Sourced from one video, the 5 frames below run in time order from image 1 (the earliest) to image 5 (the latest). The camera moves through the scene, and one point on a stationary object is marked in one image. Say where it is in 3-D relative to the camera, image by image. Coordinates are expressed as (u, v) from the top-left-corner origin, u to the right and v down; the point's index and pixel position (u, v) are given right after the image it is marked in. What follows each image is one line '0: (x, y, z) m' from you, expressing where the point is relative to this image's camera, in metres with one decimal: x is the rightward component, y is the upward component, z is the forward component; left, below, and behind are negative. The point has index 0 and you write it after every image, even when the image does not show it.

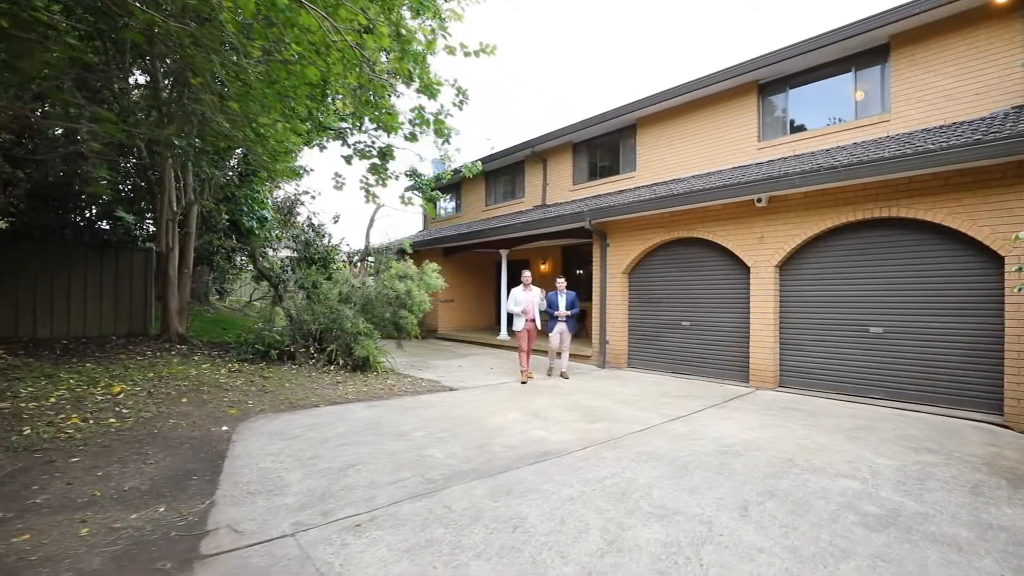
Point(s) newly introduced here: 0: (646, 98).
0: (+2.9, +4.1, +10.1) m
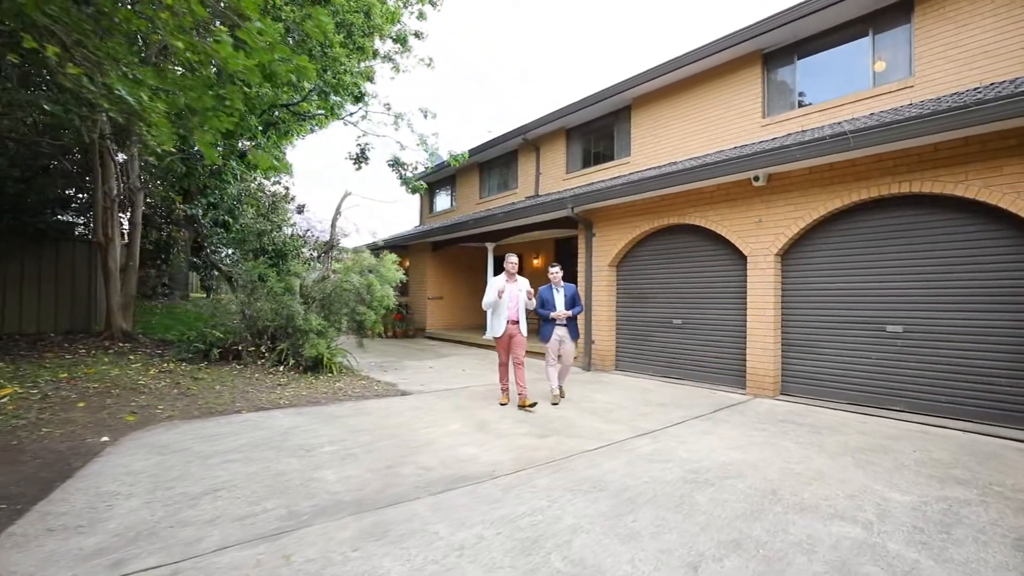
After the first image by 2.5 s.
0: (+2.5, +4.2, +9.2) m
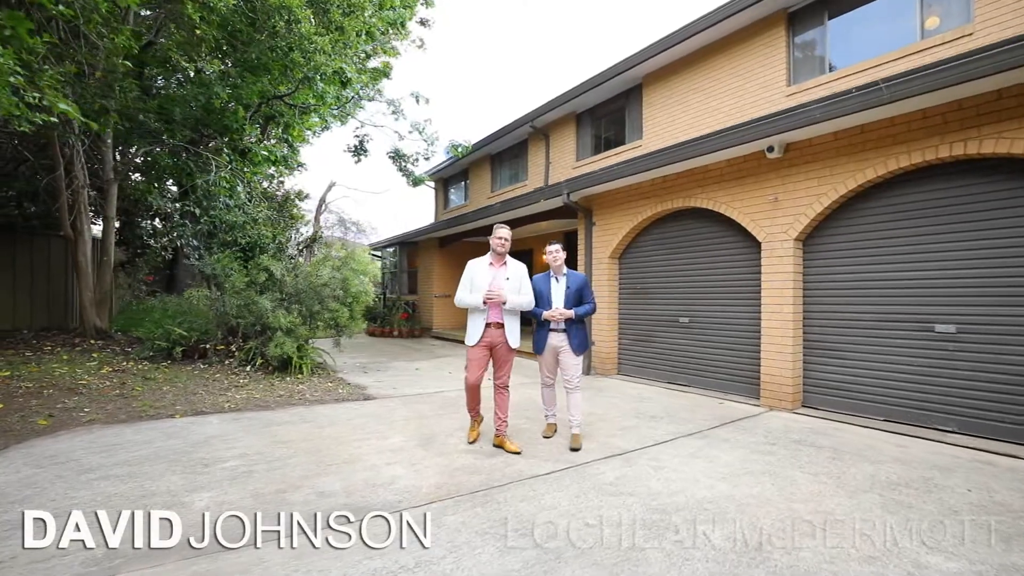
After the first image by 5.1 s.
0: (+2.5, +4.3, +8.3) m
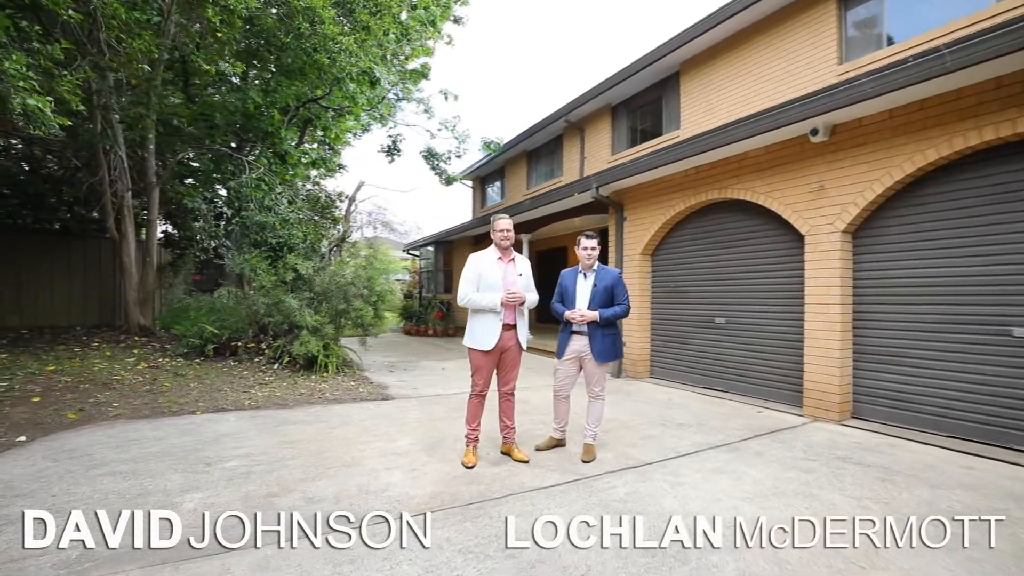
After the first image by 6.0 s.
0: (+2.9, +4.3, +7.8) m
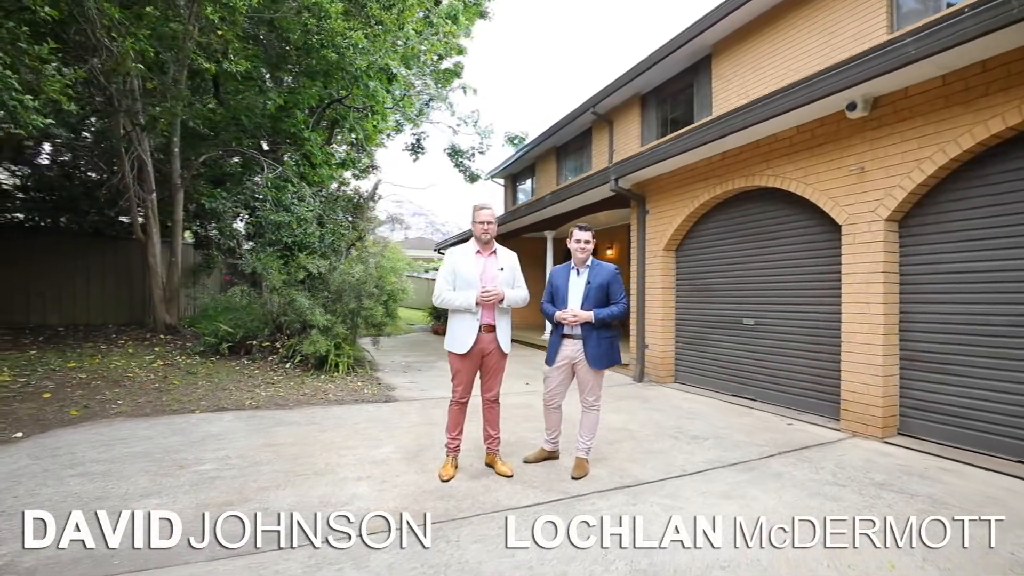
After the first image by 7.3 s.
0: (+3.2, +4.4, +7.3) m
